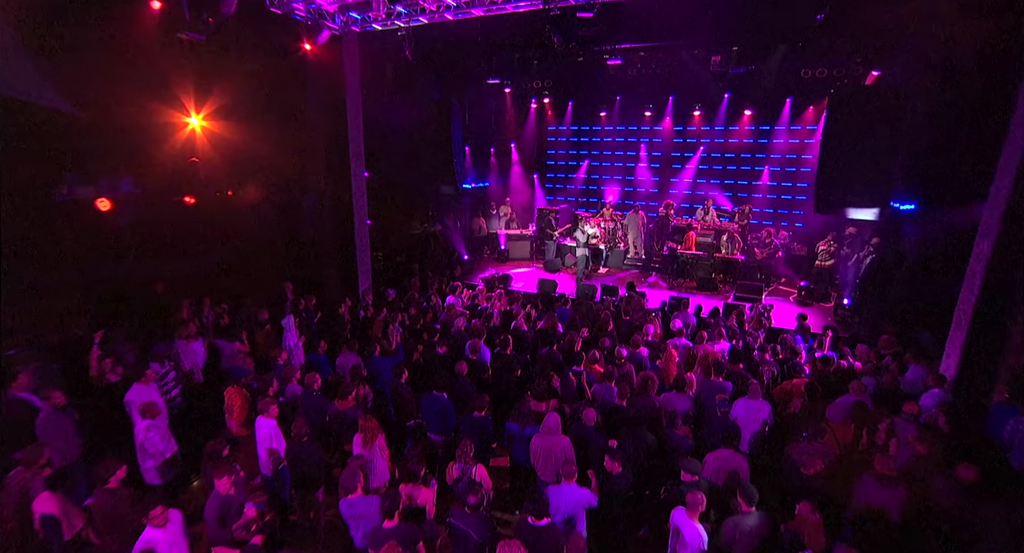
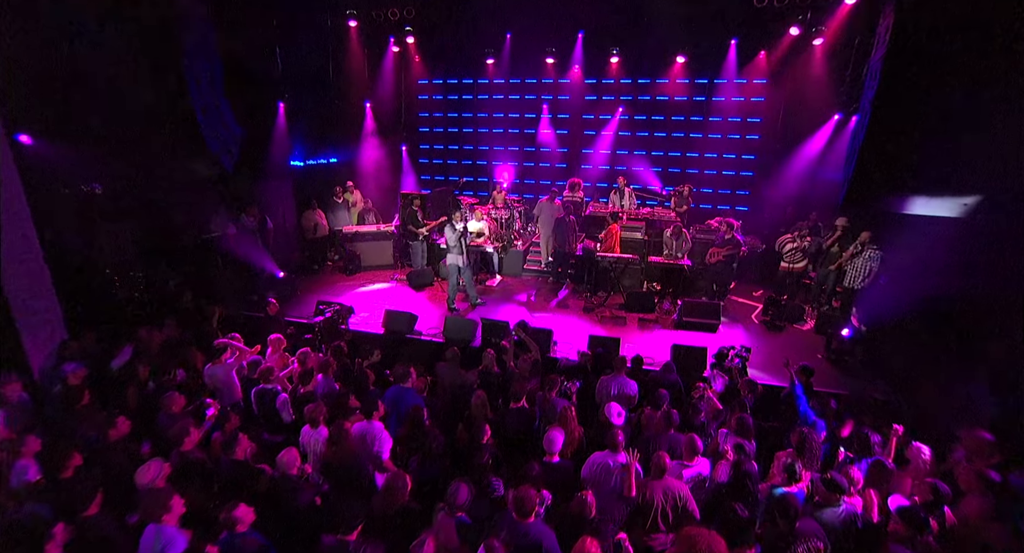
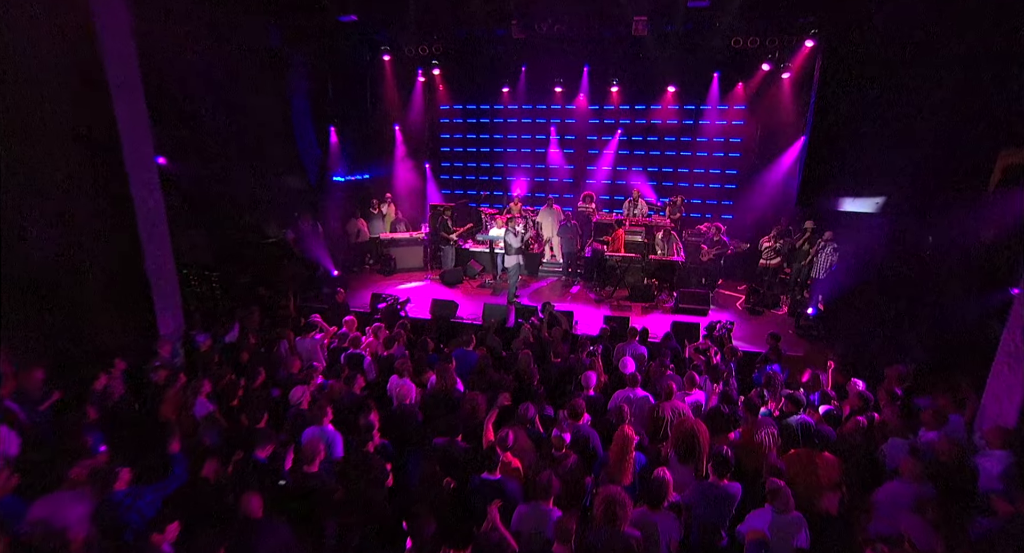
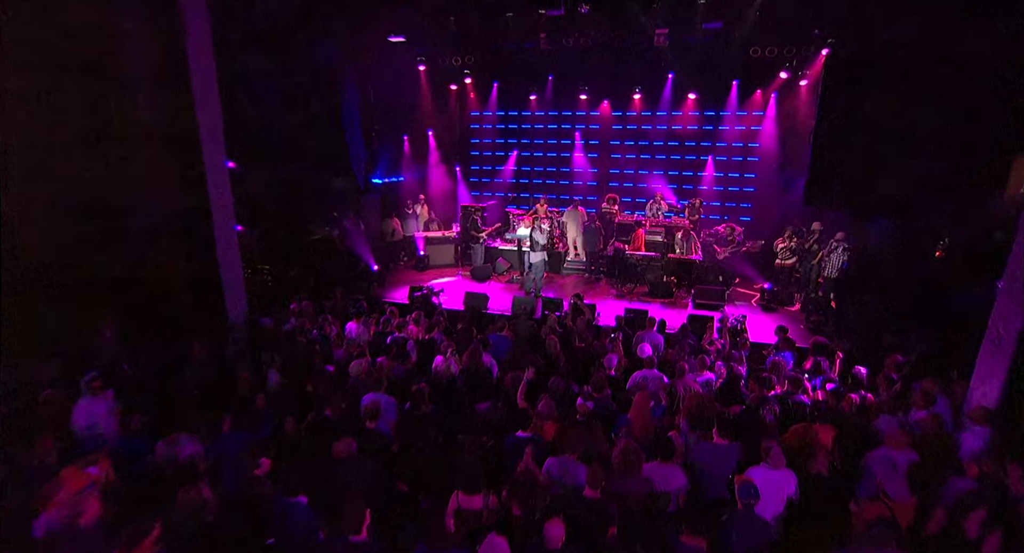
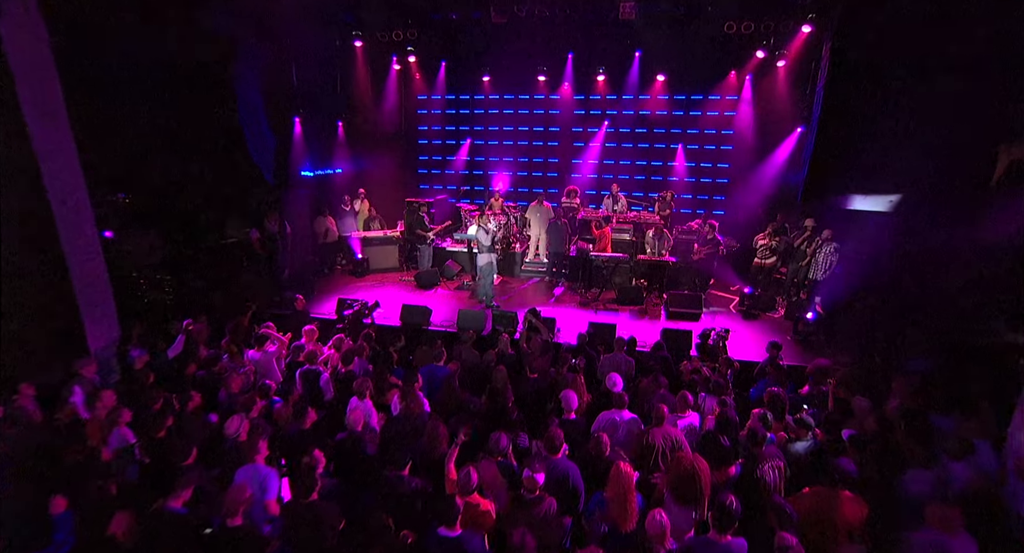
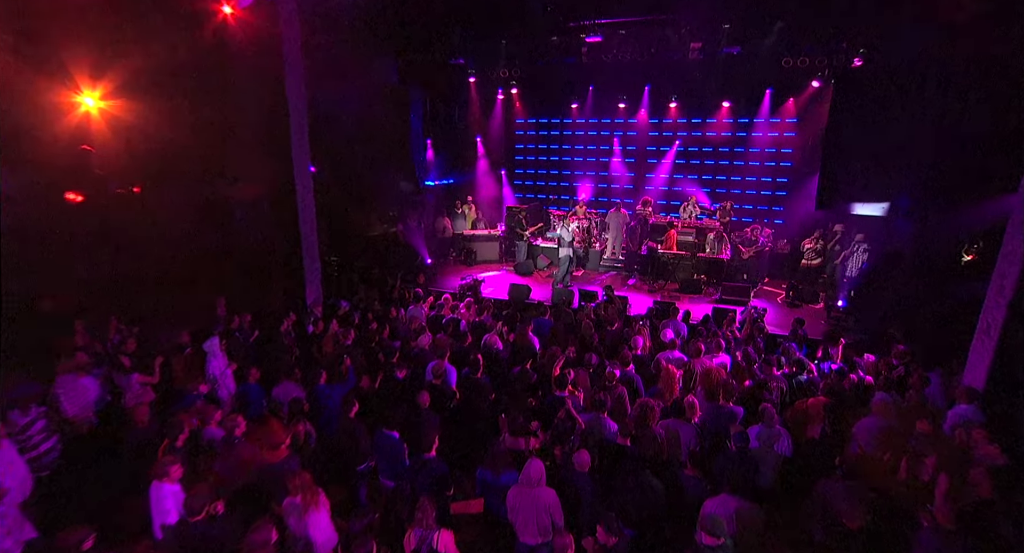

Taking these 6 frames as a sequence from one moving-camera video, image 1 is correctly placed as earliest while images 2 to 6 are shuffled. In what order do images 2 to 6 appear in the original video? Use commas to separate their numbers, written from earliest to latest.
6, 4, 3, 5, 2
